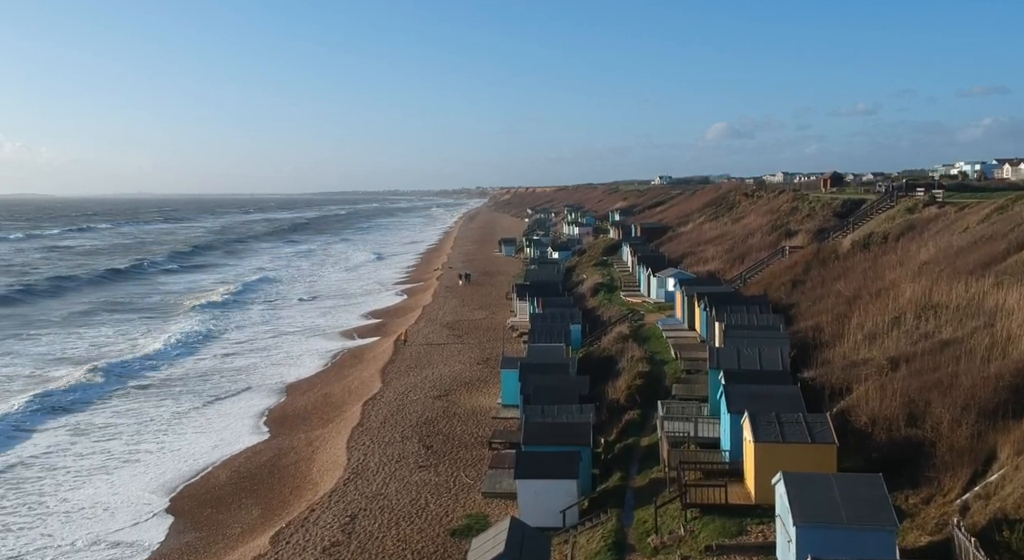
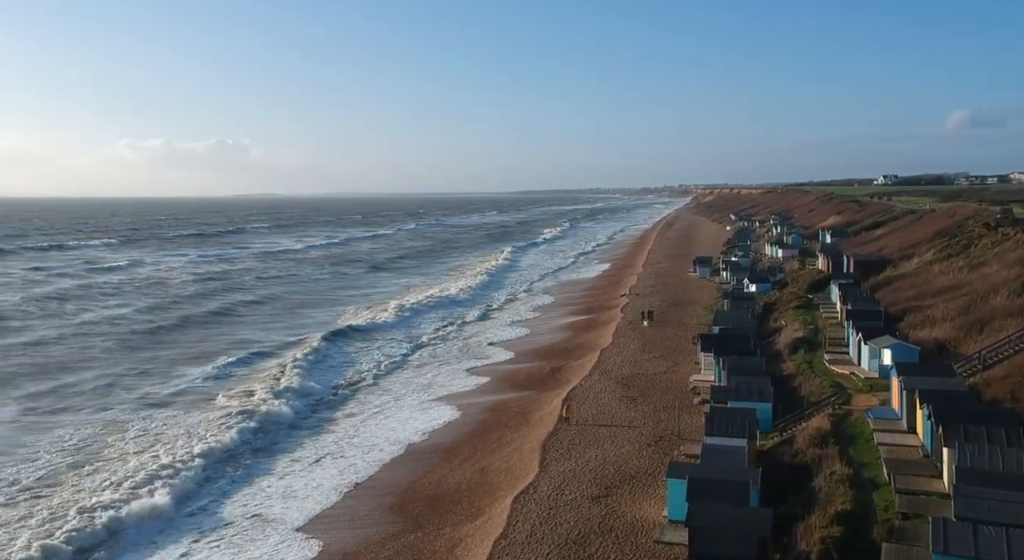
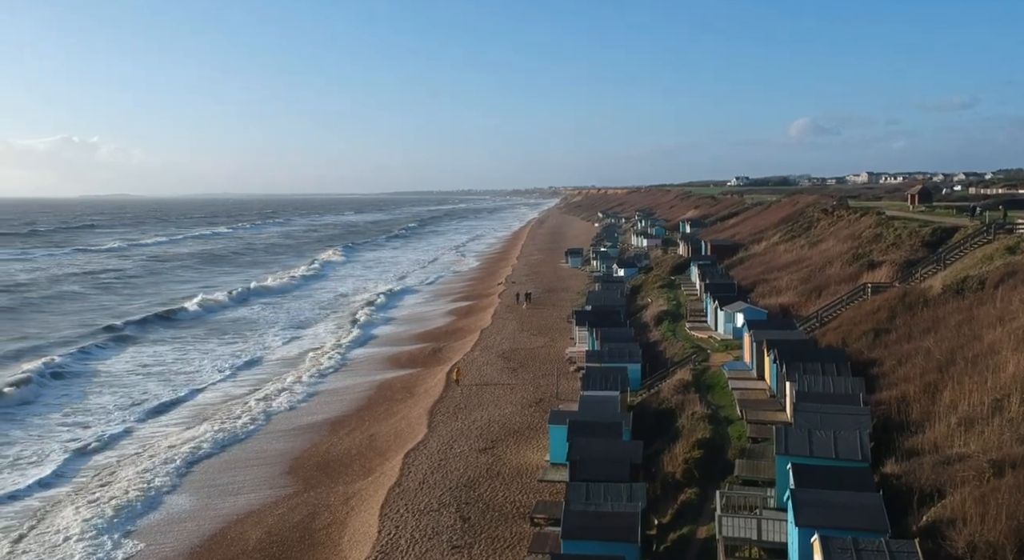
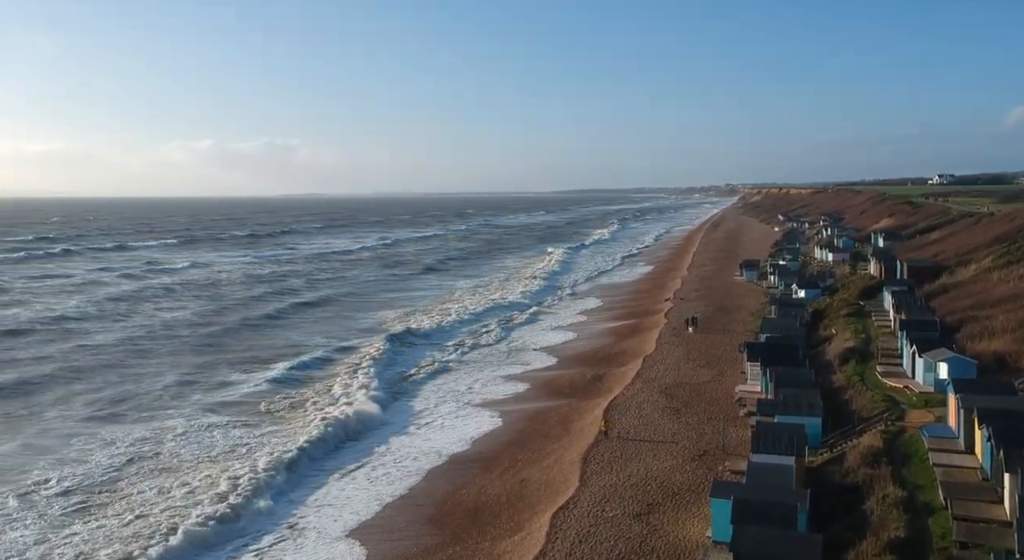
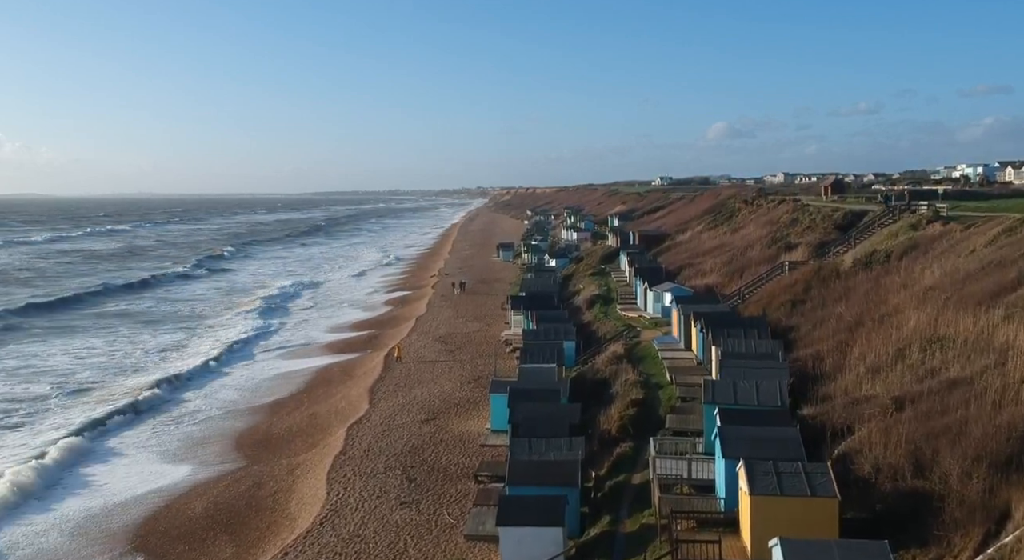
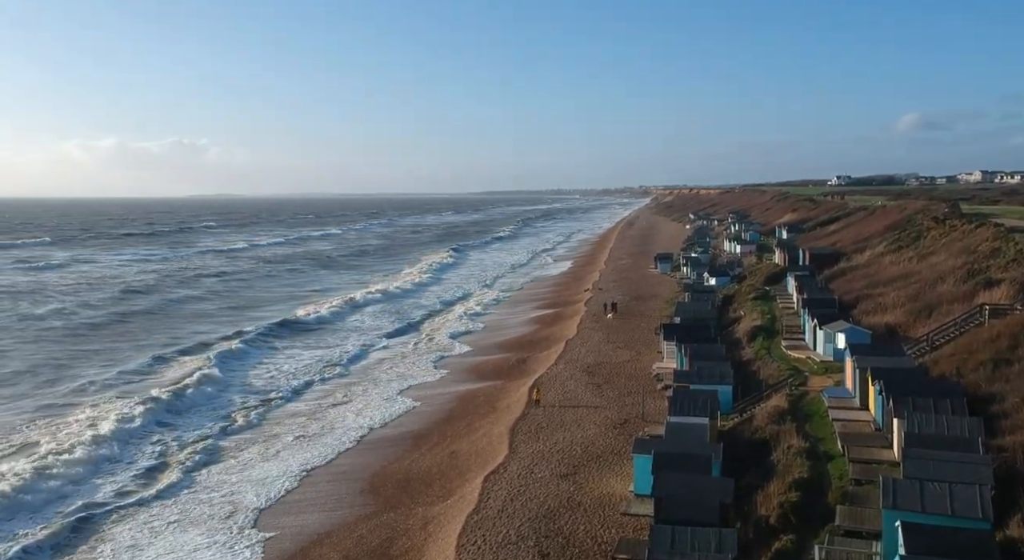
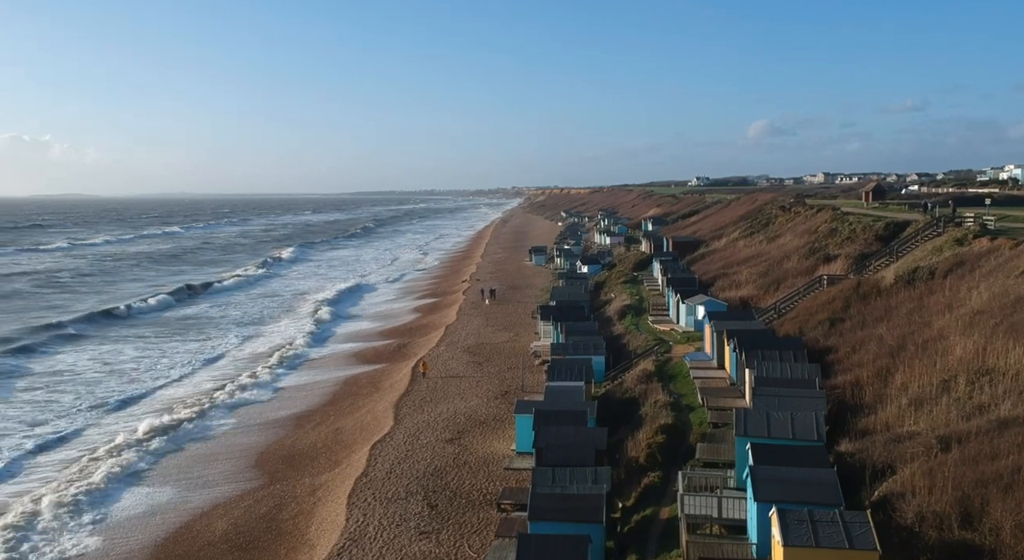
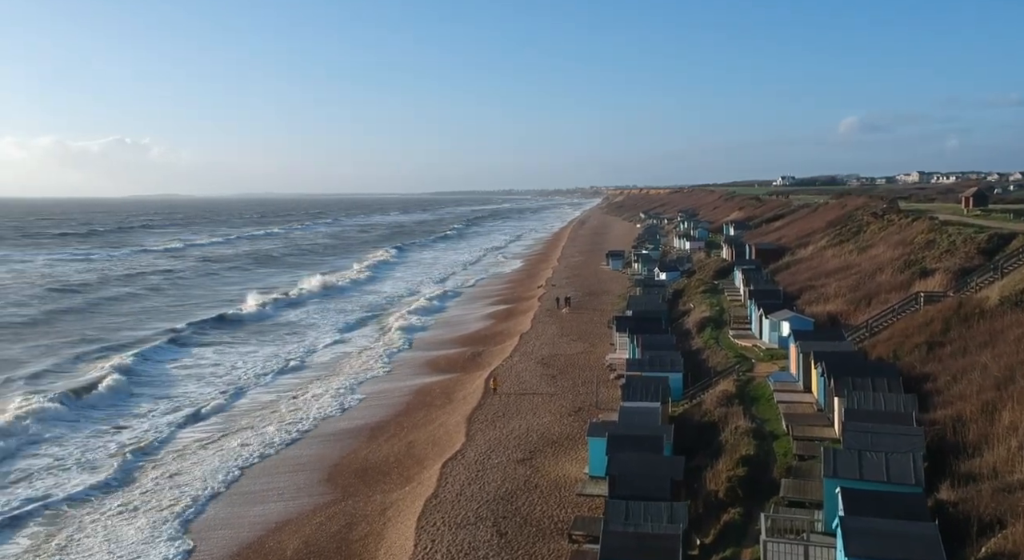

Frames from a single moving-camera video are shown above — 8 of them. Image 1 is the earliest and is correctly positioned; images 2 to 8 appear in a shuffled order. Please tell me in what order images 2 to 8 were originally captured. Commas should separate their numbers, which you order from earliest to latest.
5, 7, 3, 8, 6, 2, 4
